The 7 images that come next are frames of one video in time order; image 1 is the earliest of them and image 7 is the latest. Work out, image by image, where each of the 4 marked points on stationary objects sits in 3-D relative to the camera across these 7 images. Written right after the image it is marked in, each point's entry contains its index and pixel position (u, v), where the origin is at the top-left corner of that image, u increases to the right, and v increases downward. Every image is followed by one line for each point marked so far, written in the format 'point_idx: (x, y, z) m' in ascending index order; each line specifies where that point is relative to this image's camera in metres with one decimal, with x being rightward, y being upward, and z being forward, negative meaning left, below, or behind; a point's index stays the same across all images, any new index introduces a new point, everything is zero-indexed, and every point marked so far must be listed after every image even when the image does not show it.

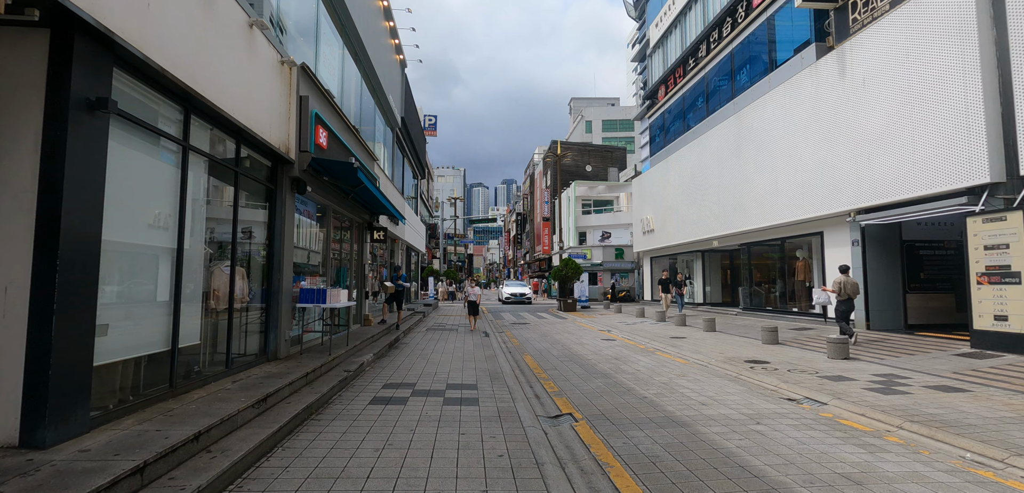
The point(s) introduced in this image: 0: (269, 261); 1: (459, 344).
0: (-3.6, -0.2, +7.1) m
1: (-1.3, -2.4, +11.8) m
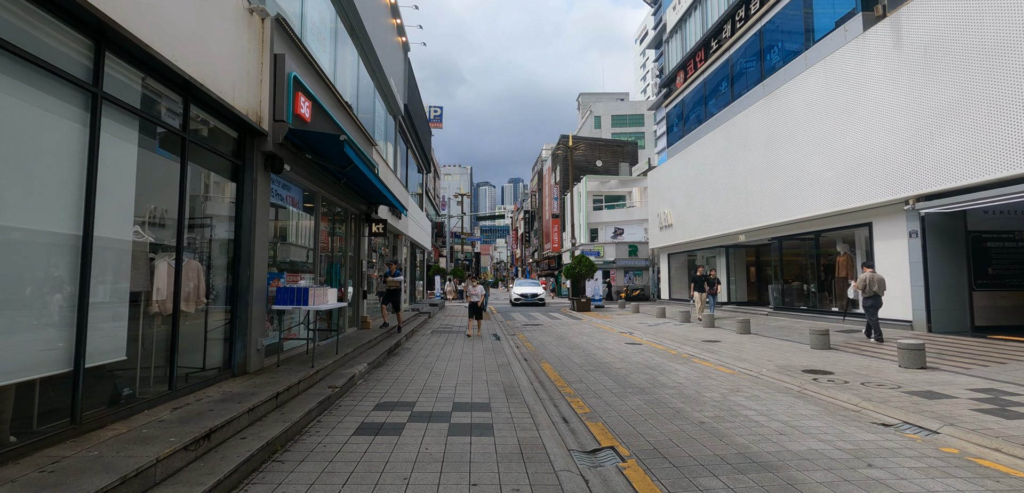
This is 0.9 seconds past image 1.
0: (-3.3, -0.1, +5.8) m
1: (-1.0, -2.3, +10.5) m
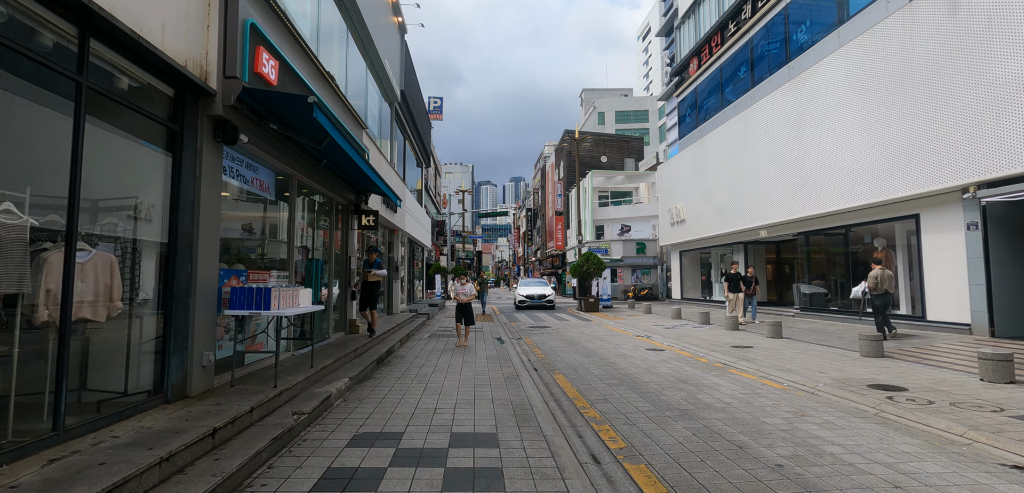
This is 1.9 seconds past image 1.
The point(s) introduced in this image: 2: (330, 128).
0: (-3.2, 0.0, +4.5) m
1: (-0.8, -2.2, +9.2) m
2: (-2.2, +1.4, +5.8) m
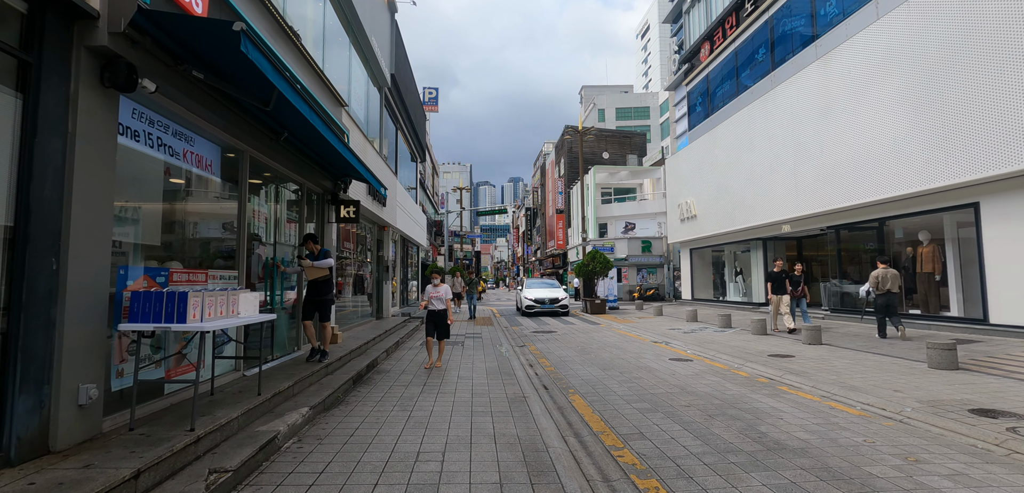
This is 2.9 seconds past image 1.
0: (-3.1, +0.1, +3.1) m
1: (-0.8, -2.1, +7.8) m
2: (-2.1, +1.5, +4.4) m
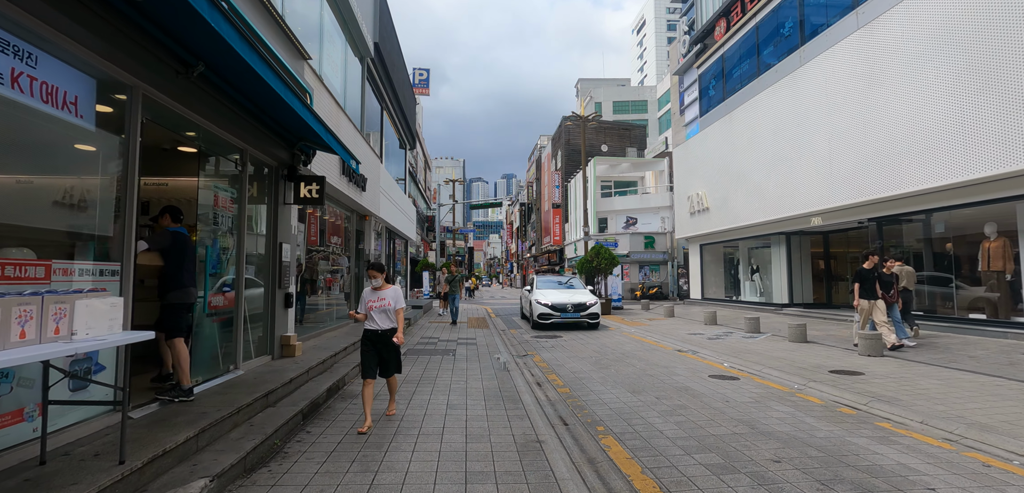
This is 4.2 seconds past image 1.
0: (-3.0, +0.2, +1.2) m
1: (-0.7, -1.9, +6.0) m
2: (-2.0, +1.7, +2.5) m
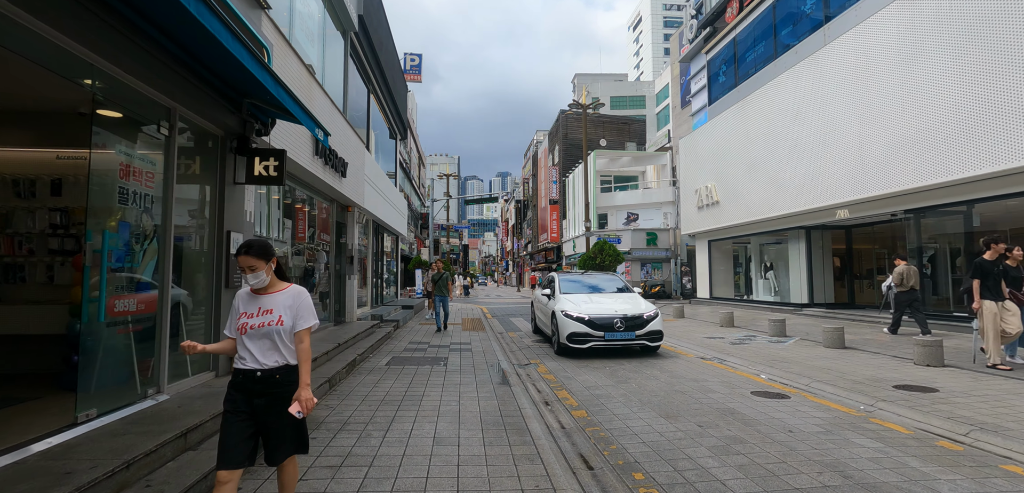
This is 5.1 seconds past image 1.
0: (-2.9, +0.4, -0.1) m
1: (-0.6, -1.8, +4.7) m
2: (-1.9, +1.8, +1.2) m
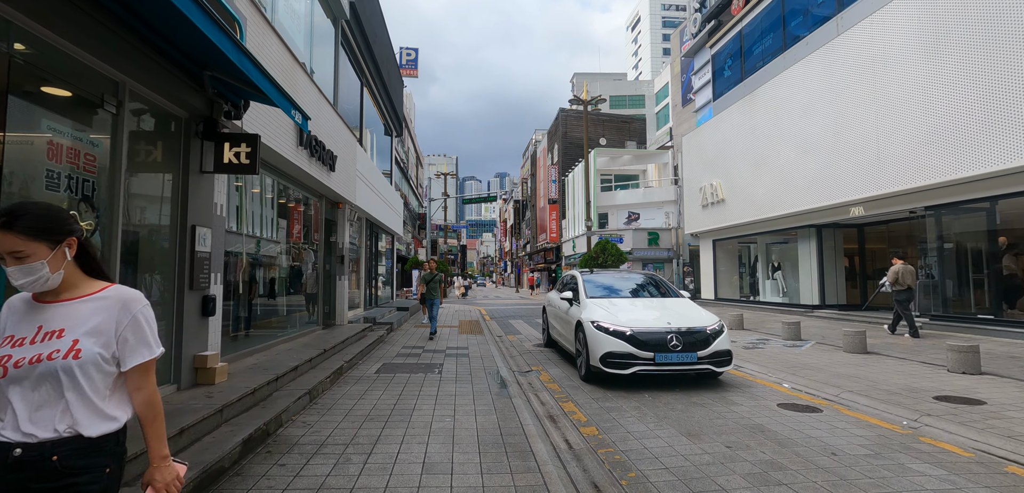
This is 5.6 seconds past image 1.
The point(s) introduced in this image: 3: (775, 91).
0: (-2.8, +0.4, -0.7) m
1: (-0.6, -1.7, +4.1) m
2: (-1.9, +1.8, +0.6) m
3: (+8.8, +5.2, +16.1) m
